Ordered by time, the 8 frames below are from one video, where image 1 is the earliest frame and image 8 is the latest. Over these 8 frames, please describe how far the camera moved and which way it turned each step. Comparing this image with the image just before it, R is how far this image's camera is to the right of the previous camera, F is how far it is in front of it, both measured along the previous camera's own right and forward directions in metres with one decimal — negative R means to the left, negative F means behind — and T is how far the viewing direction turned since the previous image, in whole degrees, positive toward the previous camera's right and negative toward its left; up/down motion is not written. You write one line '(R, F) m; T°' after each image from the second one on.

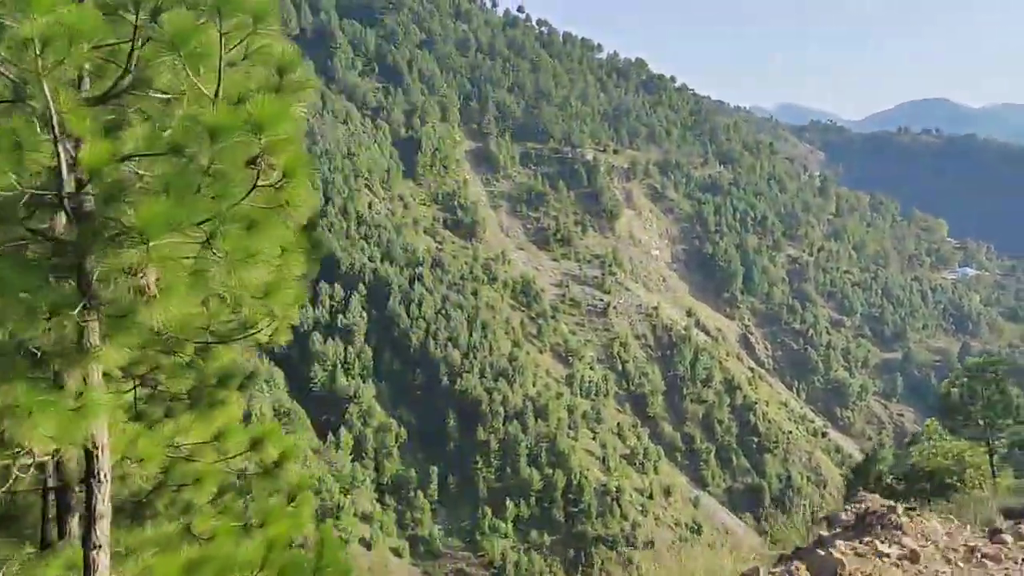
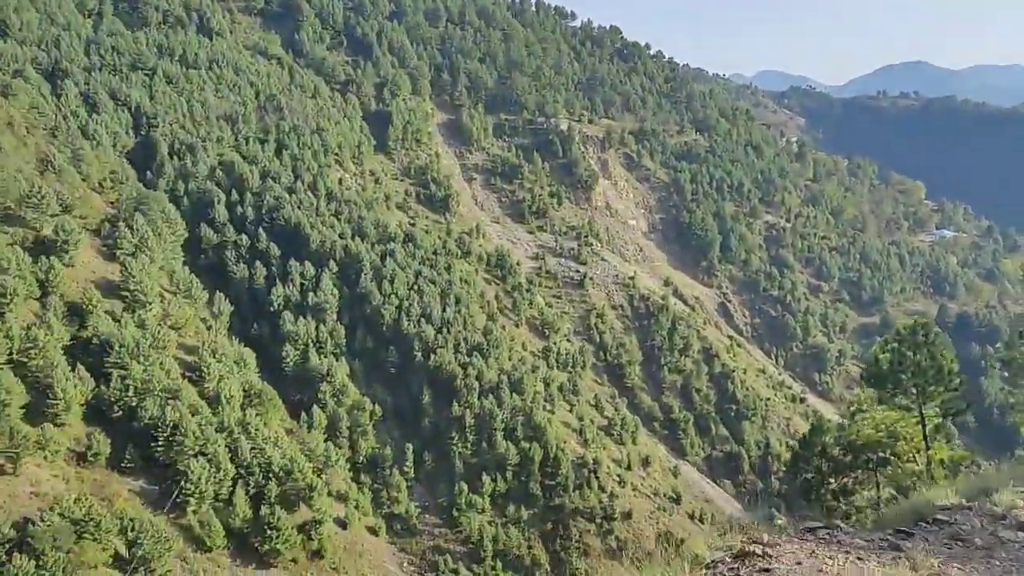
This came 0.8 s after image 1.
(+0.8, +0.7) m; +1°
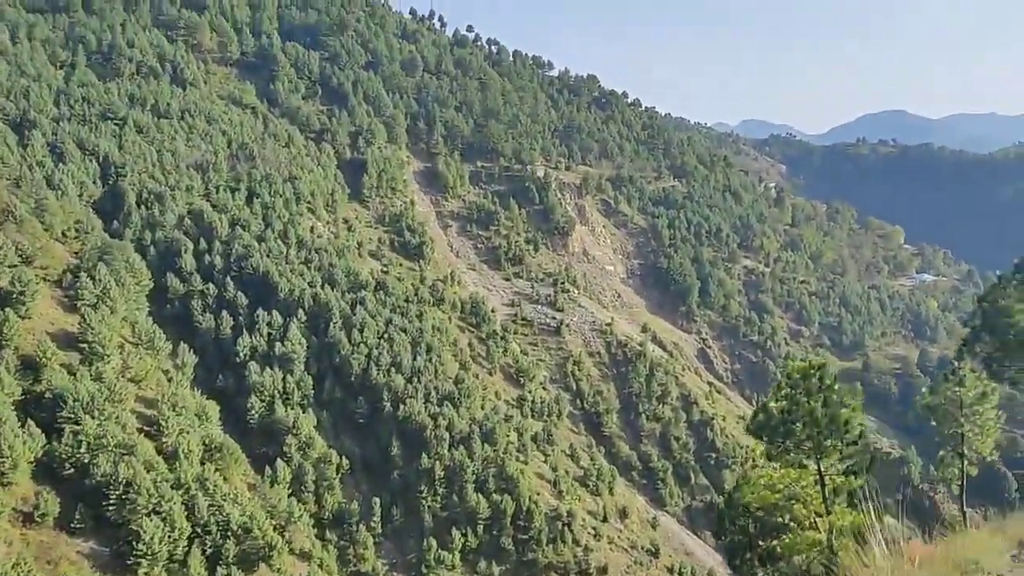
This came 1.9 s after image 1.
(+1.2, +0.9) m; +1°
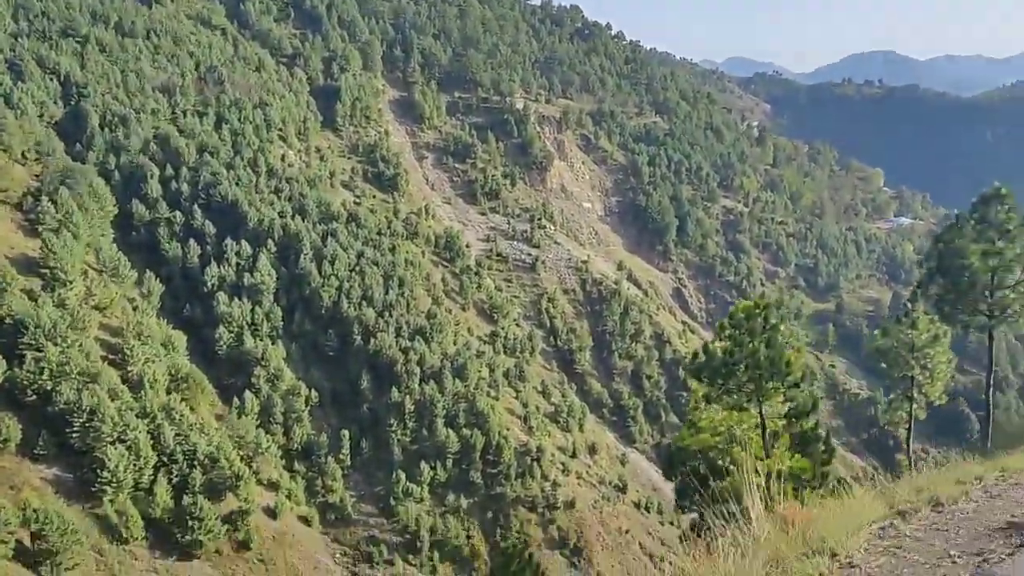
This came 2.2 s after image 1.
(+0.4, +0.8) m; +1°
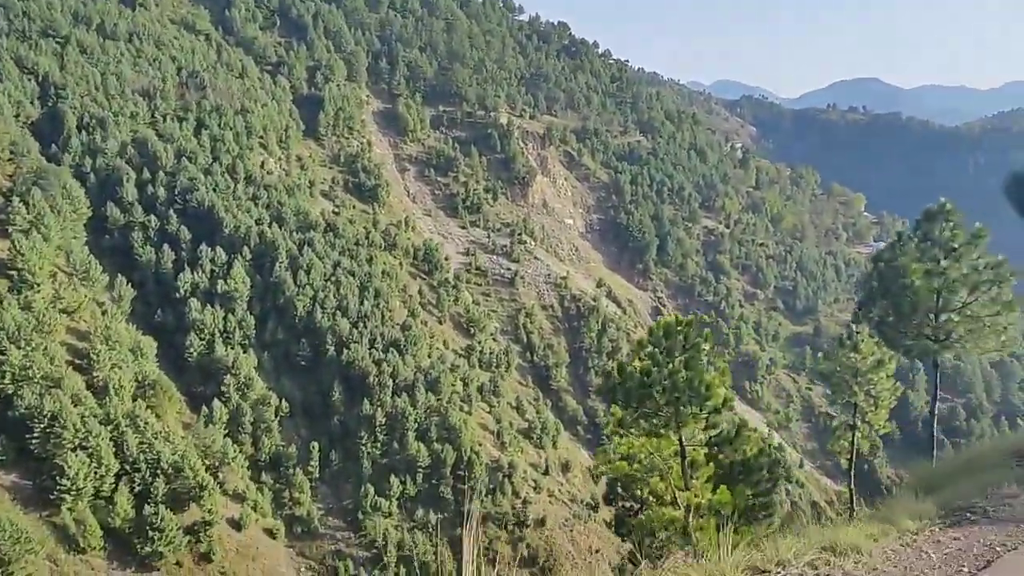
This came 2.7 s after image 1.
(+0.5, +0.3) m; +1°
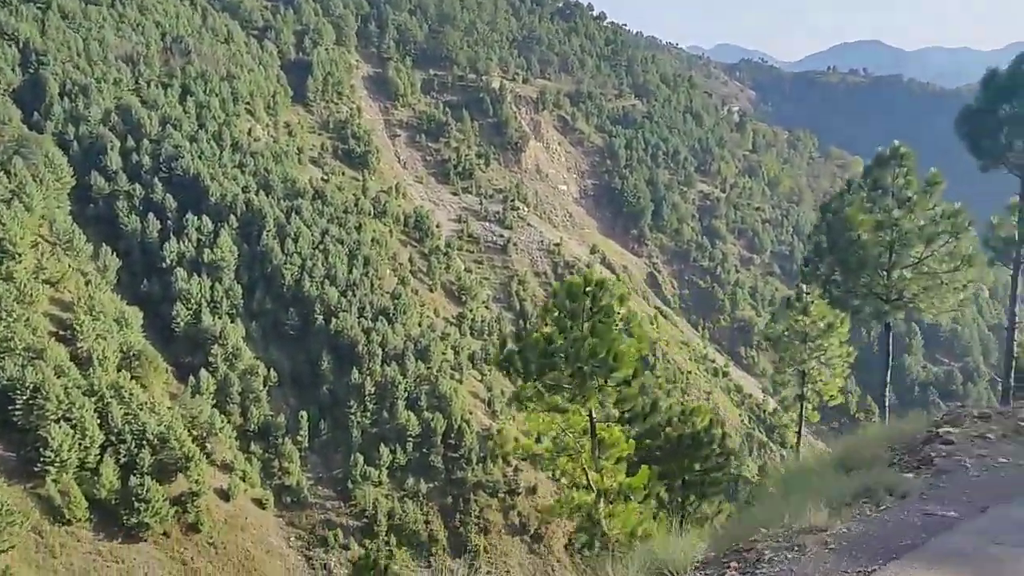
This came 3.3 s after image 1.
(+0.6, +0.7) m; 0°
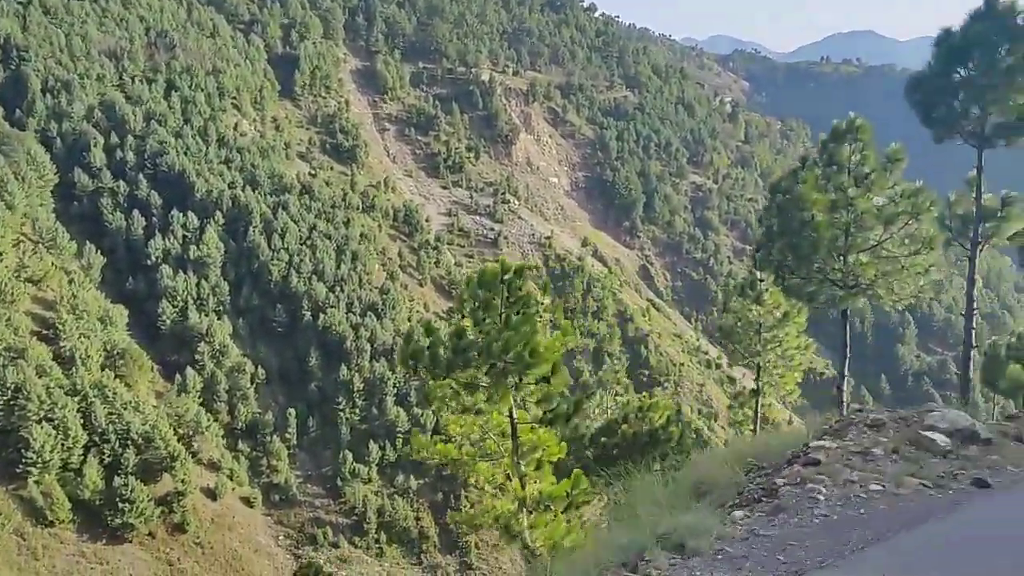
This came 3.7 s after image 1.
(+0.4, +0.5) m; 0°
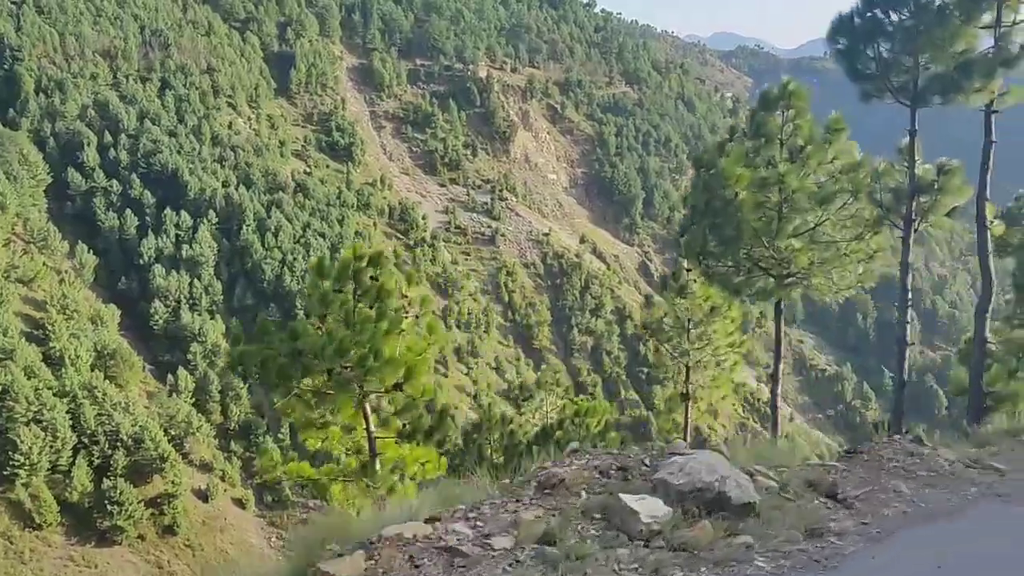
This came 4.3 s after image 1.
(+0.6, +0.5) m; 0°
